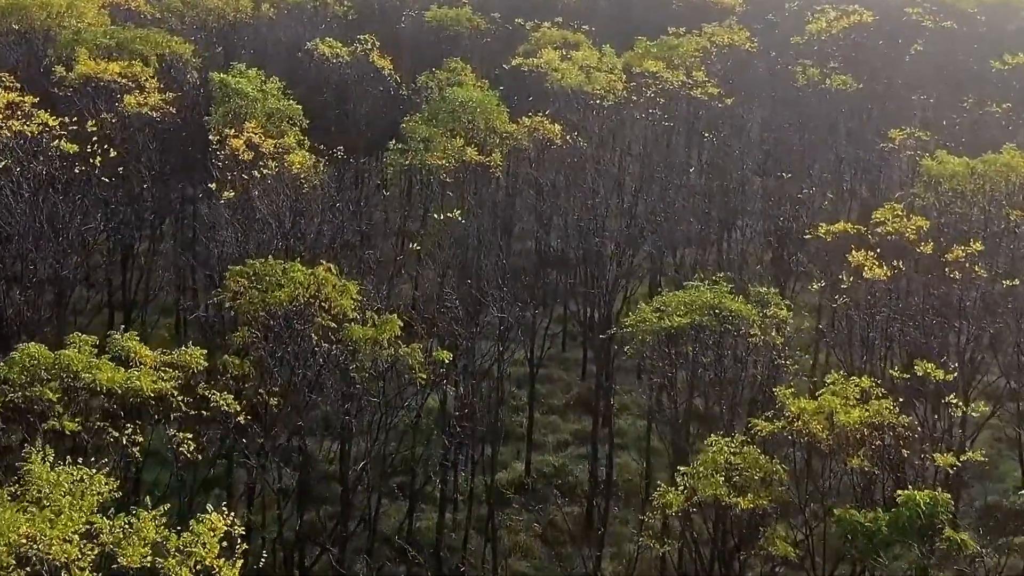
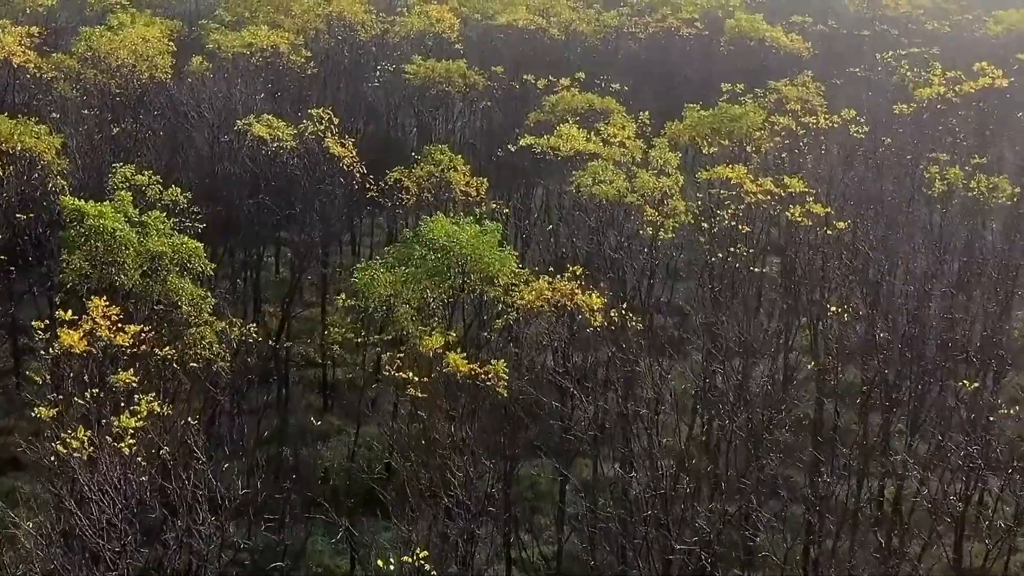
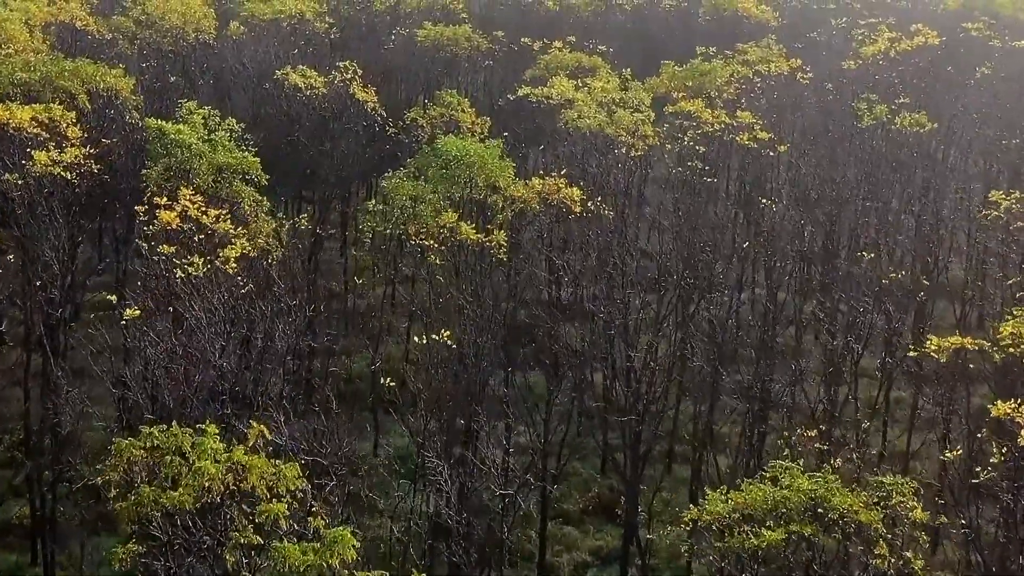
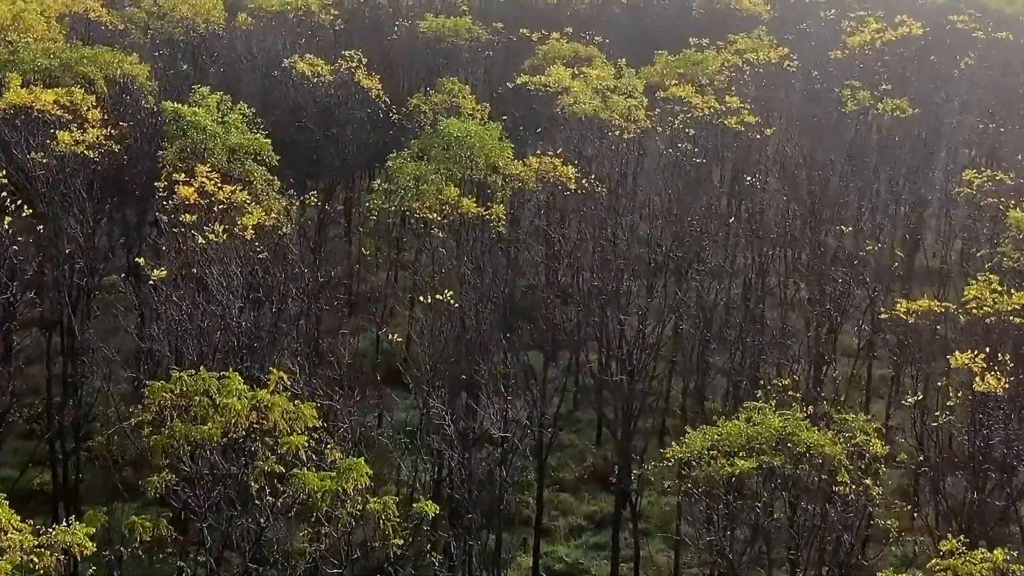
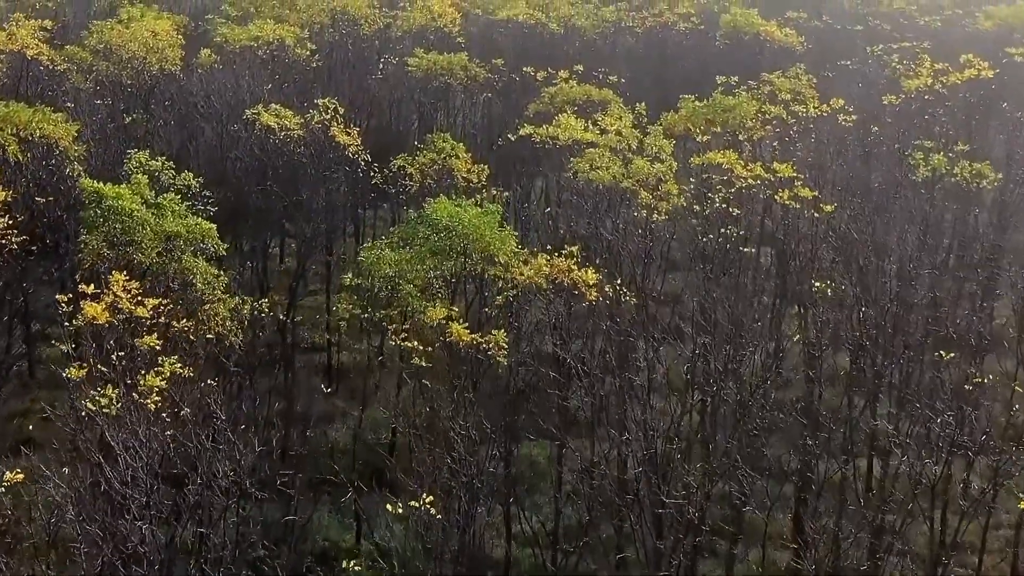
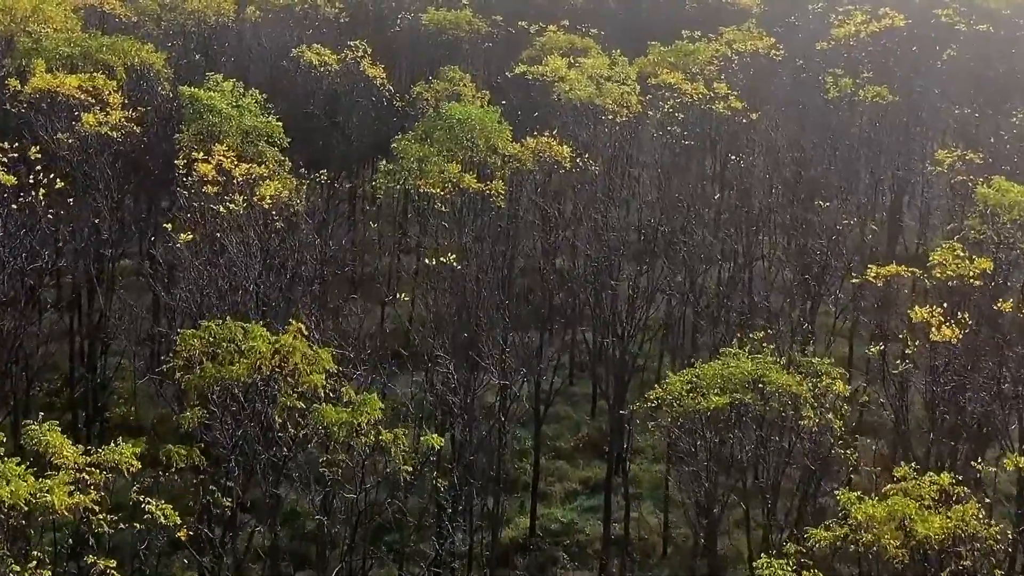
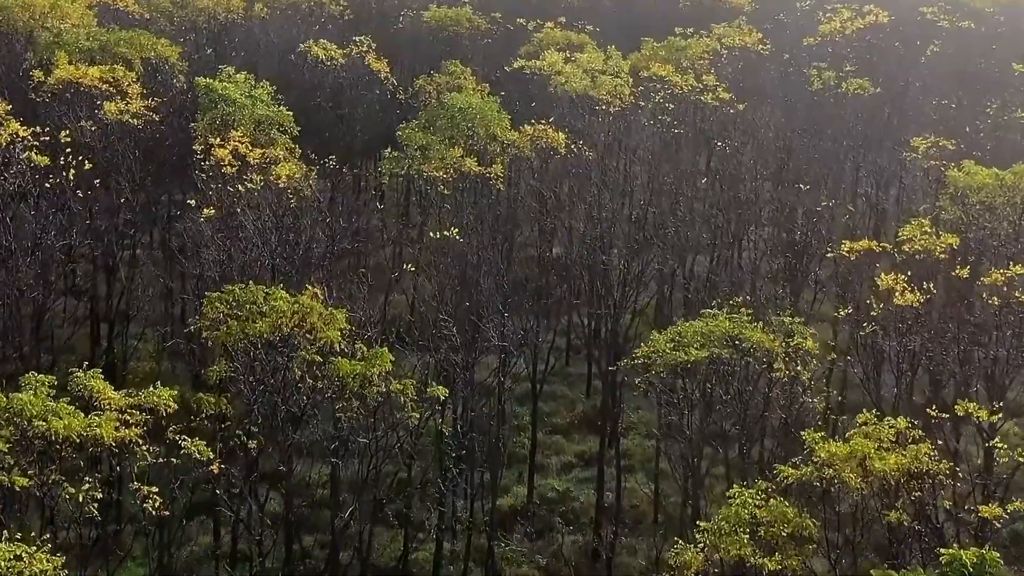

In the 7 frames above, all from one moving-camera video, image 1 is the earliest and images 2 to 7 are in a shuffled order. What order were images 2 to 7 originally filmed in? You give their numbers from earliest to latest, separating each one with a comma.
7, 6, 4, 3, 5, 2
